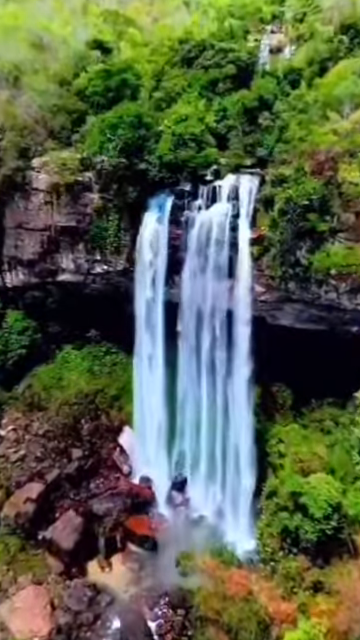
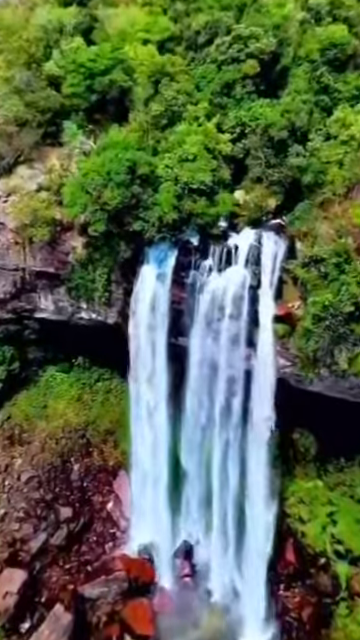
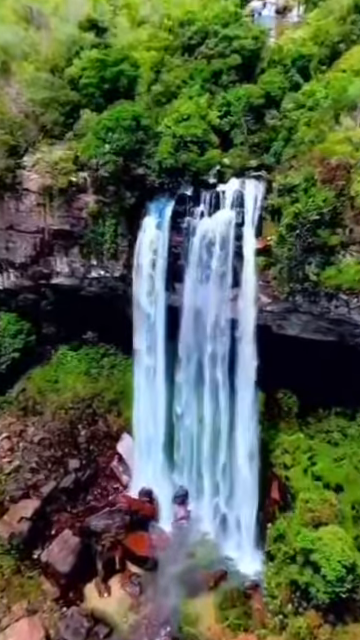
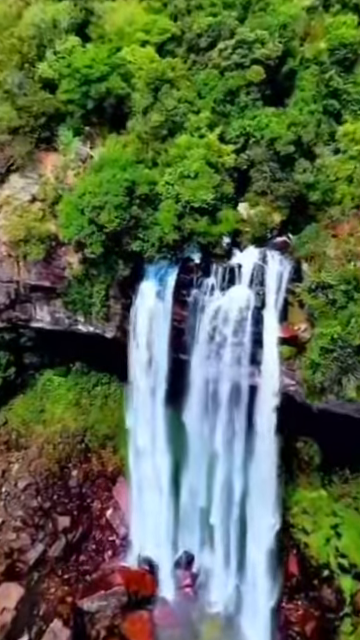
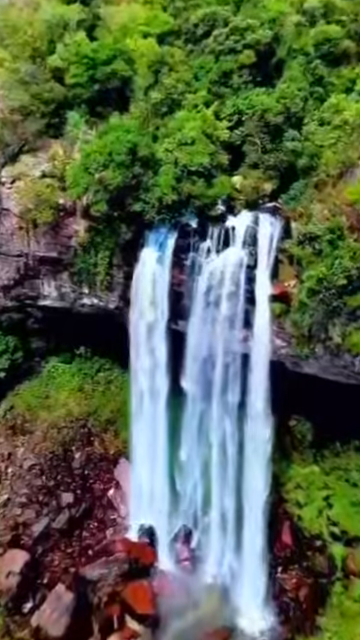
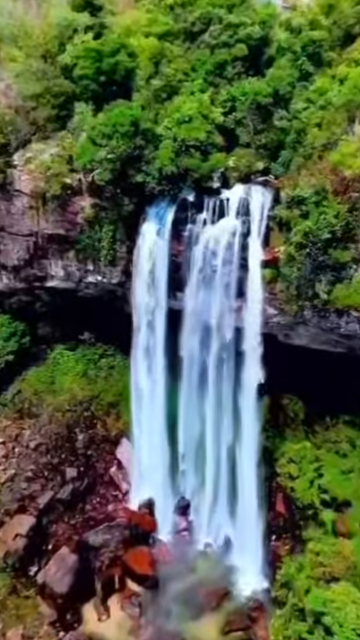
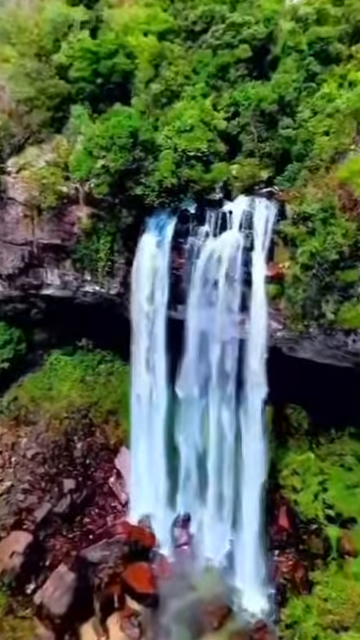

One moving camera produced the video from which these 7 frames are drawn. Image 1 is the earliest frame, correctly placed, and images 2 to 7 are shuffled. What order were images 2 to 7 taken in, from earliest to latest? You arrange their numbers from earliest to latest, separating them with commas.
3, 6, 7, 5, 2, 4
